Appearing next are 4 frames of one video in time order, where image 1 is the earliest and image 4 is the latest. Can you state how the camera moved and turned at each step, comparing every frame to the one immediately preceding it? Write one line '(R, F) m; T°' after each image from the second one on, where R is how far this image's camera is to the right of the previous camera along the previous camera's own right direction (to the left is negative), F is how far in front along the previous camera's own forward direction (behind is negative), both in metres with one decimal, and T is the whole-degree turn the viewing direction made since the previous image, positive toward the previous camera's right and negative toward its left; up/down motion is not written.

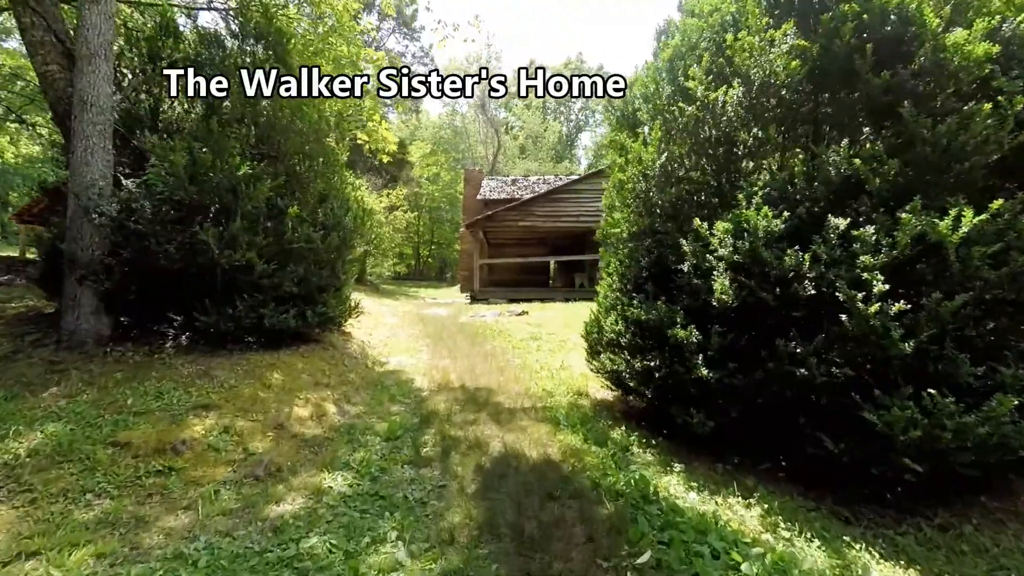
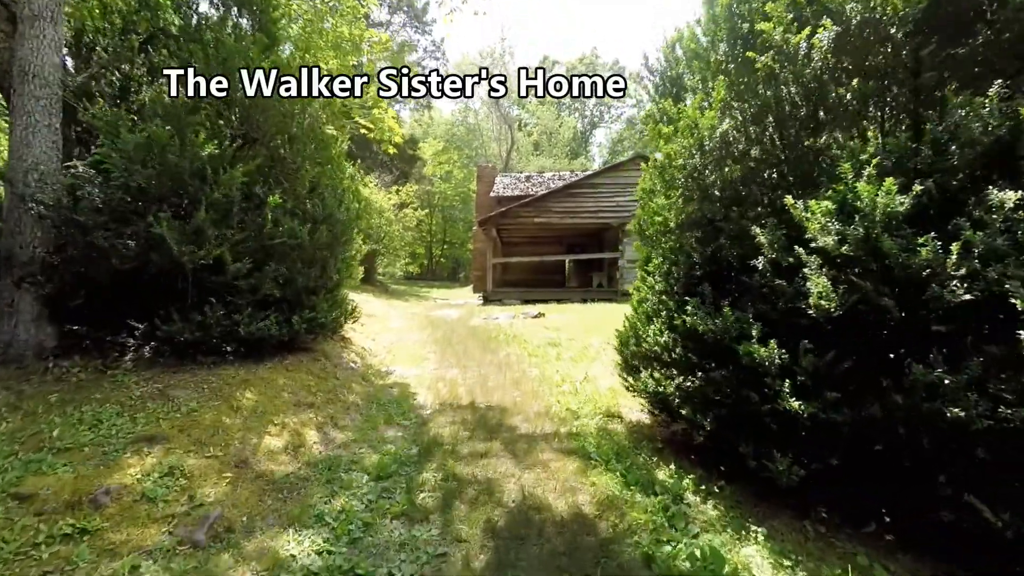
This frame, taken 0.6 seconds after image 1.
(0.0, +0.9) m; -2°
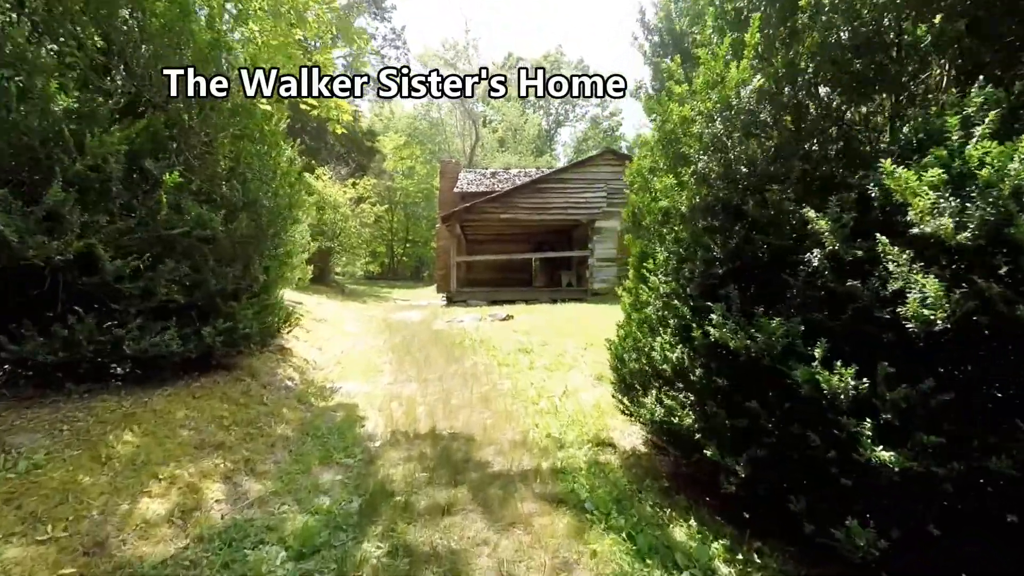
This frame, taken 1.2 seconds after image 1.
(0.0, +0.9) m; +4°
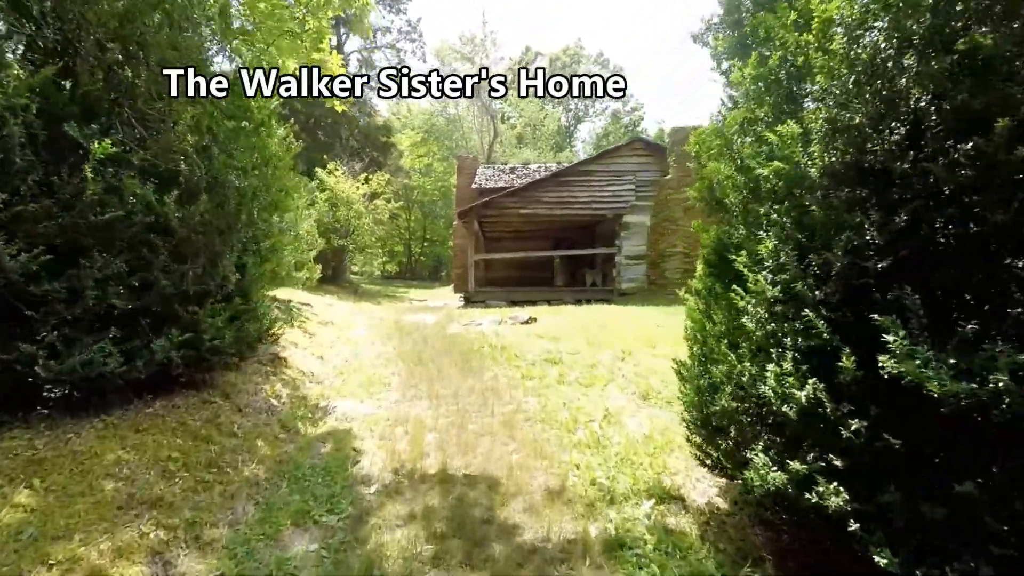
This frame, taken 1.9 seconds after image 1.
(-0.1, +1.0) m; -2°
